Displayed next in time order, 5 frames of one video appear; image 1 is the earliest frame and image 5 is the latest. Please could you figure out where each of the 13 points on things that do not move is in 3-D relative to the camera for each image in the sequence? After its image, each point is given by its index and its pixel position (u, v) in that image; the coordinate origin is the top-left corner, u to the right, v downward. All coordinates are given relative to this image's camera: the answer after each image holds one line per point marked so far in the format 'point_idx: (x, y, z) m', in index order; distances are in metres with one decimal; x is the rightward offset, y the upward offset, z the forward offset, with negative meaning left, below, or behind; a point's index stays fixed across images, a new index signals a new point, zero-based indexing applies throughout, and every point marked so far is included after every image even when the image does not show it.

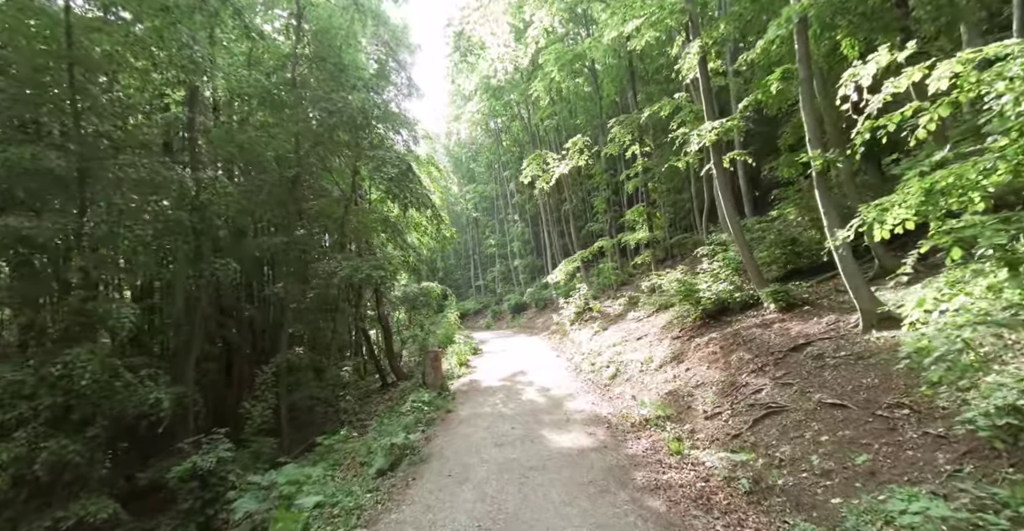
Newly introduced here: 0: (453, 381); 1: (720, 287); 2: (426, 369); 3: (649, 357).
0: (-1.6, -3.1, +11.8) m
1: (+4.1, -0.4, +8.6) m
2: (-2.1, -2.6, +10.7) m
3: (+2.9, -2.0, +9.0) m
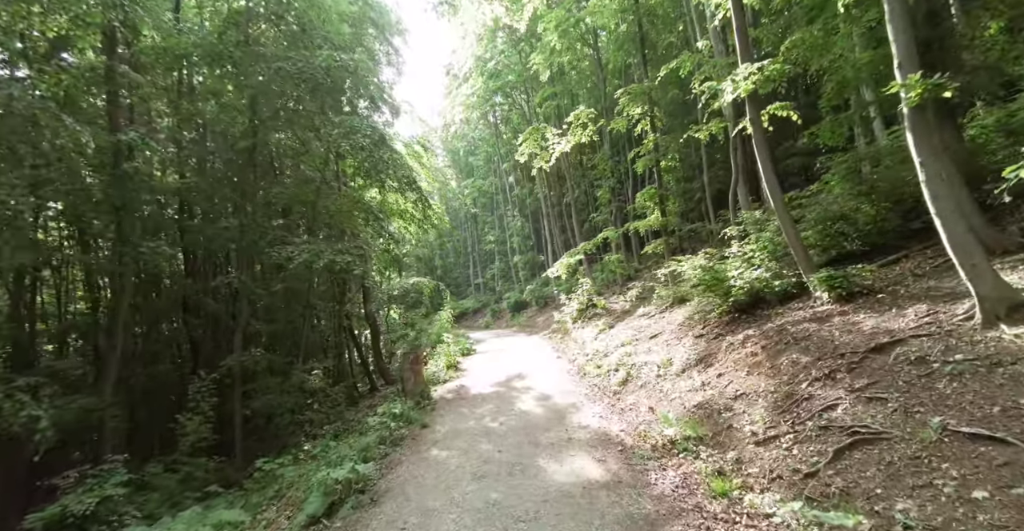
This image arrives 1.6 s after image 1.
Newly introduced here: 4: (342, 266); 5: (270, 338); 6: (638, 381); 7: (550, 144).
0: (-1.7, -2.9, +10.4) m
1: (+3.9, -0.2, +7.1) m
2: (-2.3, -2.3, +9.3) m
3: (+2.8, -1.7, +7.6) m
4: (-3.7, 0.0, +9.3) m
5: (-5.6, -1.7, +10.2) m
6: (+2.2, -2.1, +7.6) m
7: (+1.1, +3.6, +12.5) m
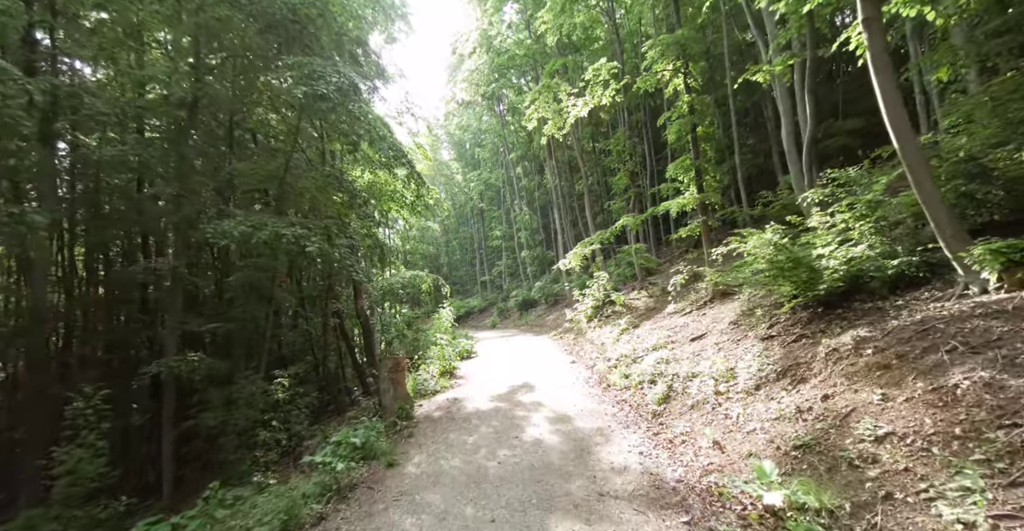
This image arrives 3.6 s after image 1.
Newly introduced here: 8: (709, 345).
0: (-1.6, -2.6, +8.5) m
1: (+4.0, +0.1, +5.1) m
2: (-2.2, -2.0, +7.4) m
3: (+2.8, -1.4, +5.6) m
4: (-3.6, +0.3, +7.4) m
5: (-5.5, -1.4, +8.4) m
6: (+2.3, -1.8, +5.6) m
7: (+1.3, +3.8, +10.6) m
8: (+3.2, -1.3, +7.1) m
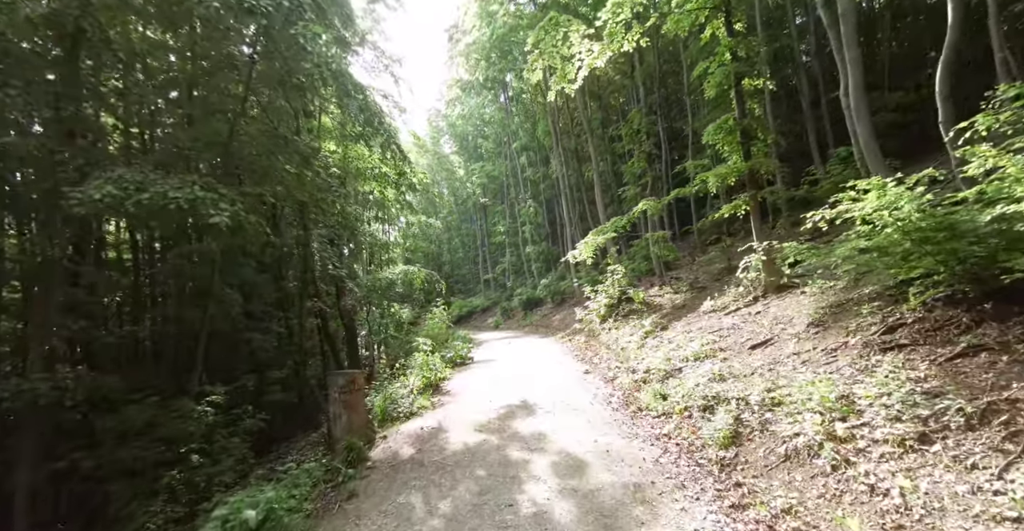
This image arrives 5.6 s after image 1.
0: (-1.6, -2.4, +6.4) m
1: (+3.9, +0.4, +3.0) m
2: (-2.3, -1.8, +5.4) m
3: (+2.7, -1.1, +3.5) m
4: (-3.6, +0.5, +5.4) m
5: (-5.6, -1.2, +6.4) m
6: (+2.2, -1.5, +3.6) m
7: (+1.2, +4.1, +8.5) m
8: (+3.1, -1.0, +5.0) m
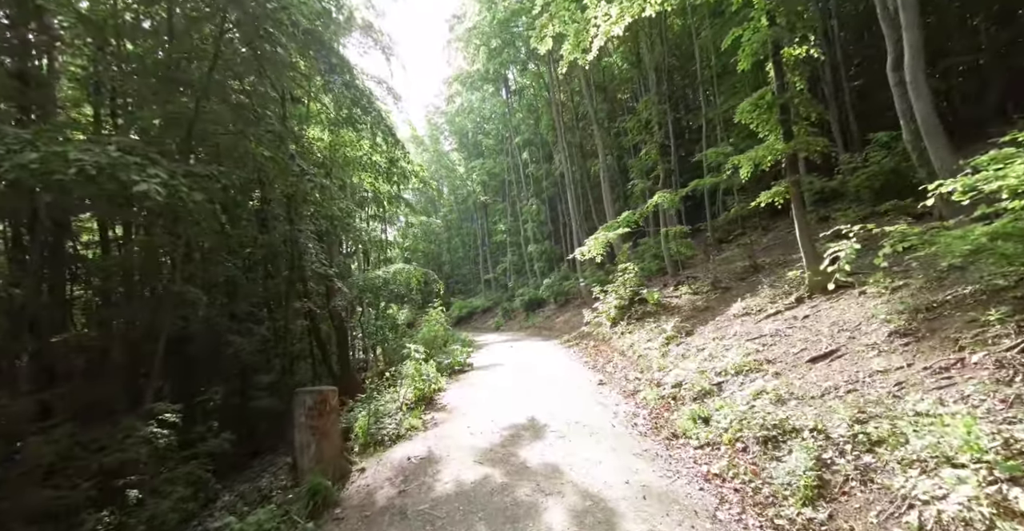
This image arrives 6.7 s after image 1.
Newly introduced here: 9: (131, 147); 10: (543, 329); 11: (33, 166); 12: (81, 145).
0: (-1.6, -2.3, +5.3) m
1: (+4.0, +0.5, +1.9) m
2: (-2.2, -1.7, +4.3) m
3: (+2.8, -1.1, +2.4) m
4: (-3.6, +0.6, +4.3) m
5: (-5.5, -1.1, +5.3) m
6: (+2.3, -1.5, +2.5) m
7: (+1.3, +4.2, +7.4) m
8: (+3.2, -1.0, +3.9) m
9: (-3.6, +1.1, +4.2) m
10: (+1.3, -2.7, +18.7) m
11: (-3.6, +0.7, +3.3) m
12: (-4.0, +1.0, +4.2) m
